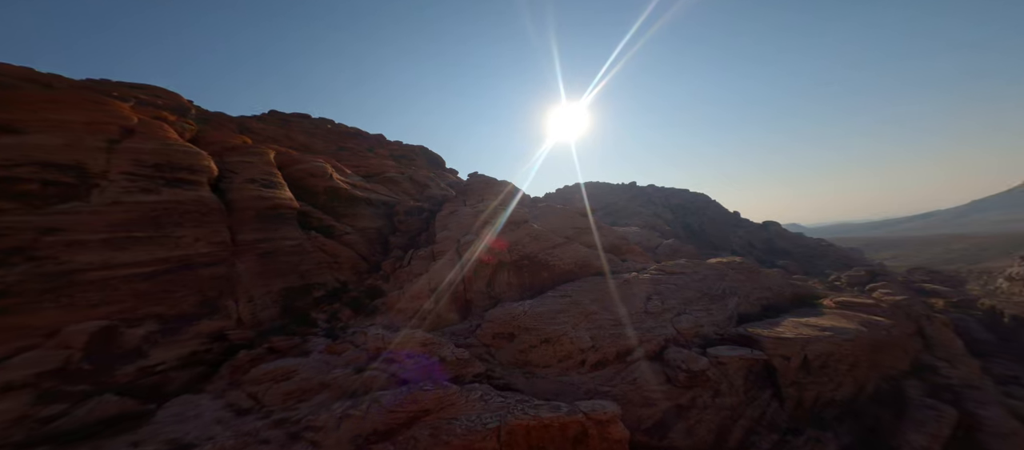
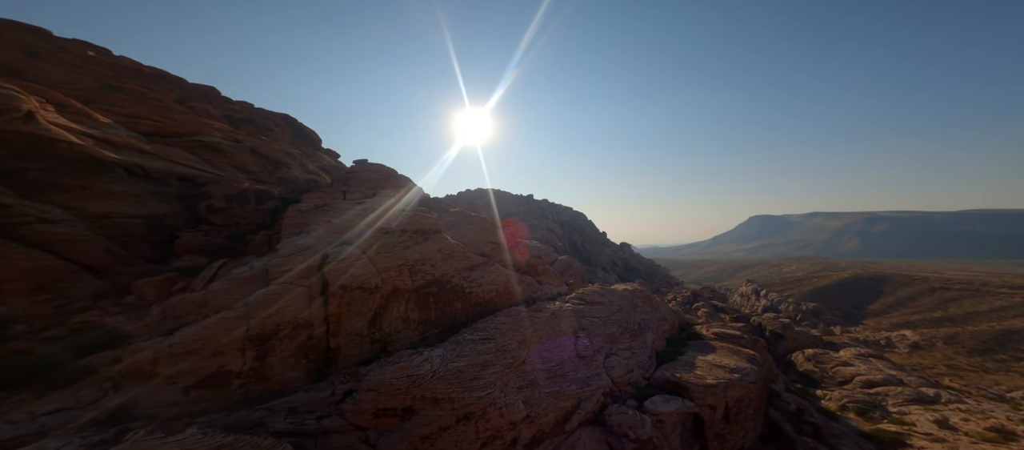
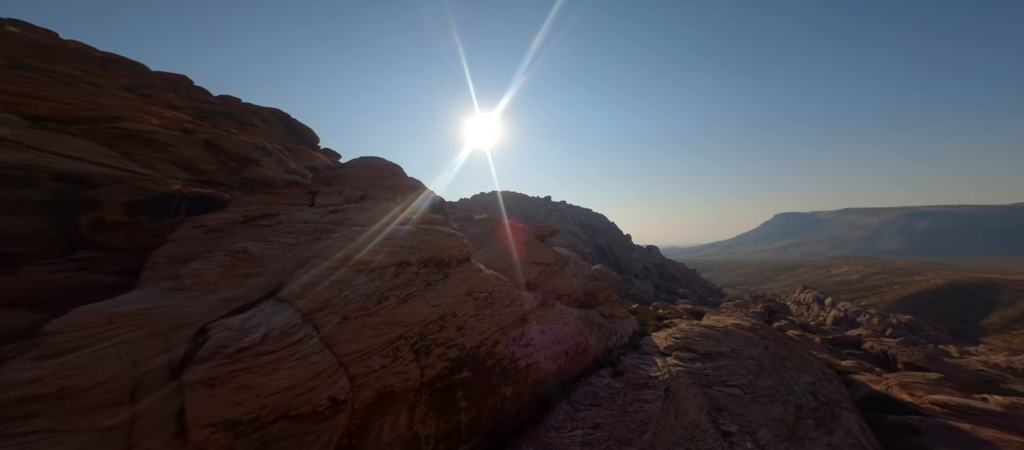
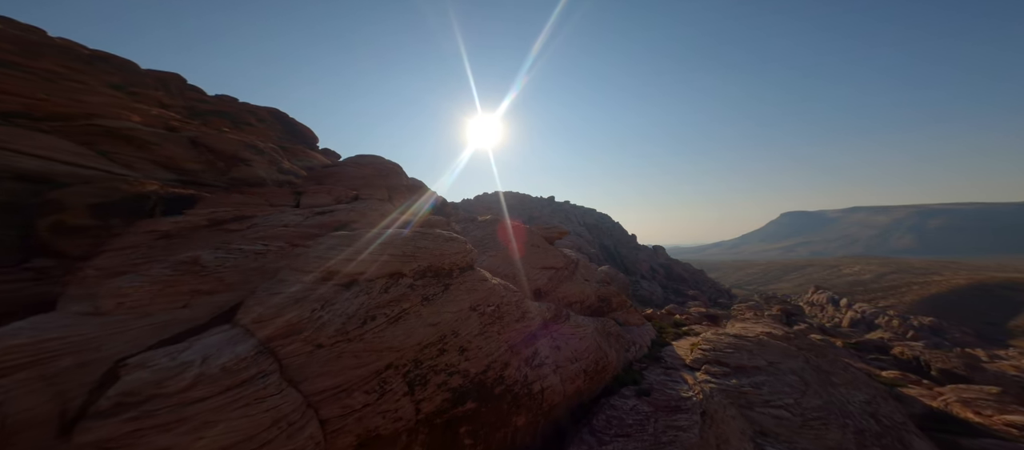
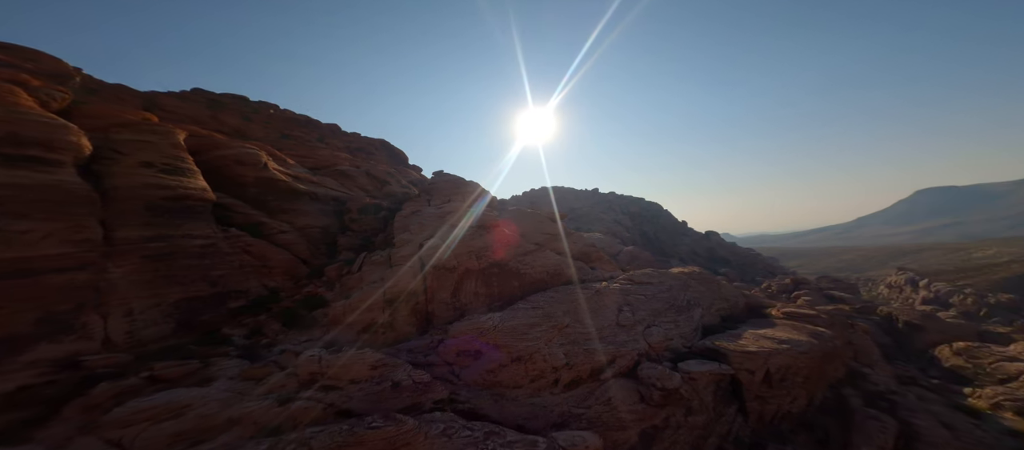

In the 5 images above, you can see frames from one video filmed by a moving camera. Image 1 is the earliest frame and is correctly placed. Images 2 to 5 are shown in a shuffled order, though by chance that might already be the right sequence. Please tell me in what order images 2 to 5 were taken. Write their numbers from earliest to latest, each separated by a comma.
5, 2, 3, 4
